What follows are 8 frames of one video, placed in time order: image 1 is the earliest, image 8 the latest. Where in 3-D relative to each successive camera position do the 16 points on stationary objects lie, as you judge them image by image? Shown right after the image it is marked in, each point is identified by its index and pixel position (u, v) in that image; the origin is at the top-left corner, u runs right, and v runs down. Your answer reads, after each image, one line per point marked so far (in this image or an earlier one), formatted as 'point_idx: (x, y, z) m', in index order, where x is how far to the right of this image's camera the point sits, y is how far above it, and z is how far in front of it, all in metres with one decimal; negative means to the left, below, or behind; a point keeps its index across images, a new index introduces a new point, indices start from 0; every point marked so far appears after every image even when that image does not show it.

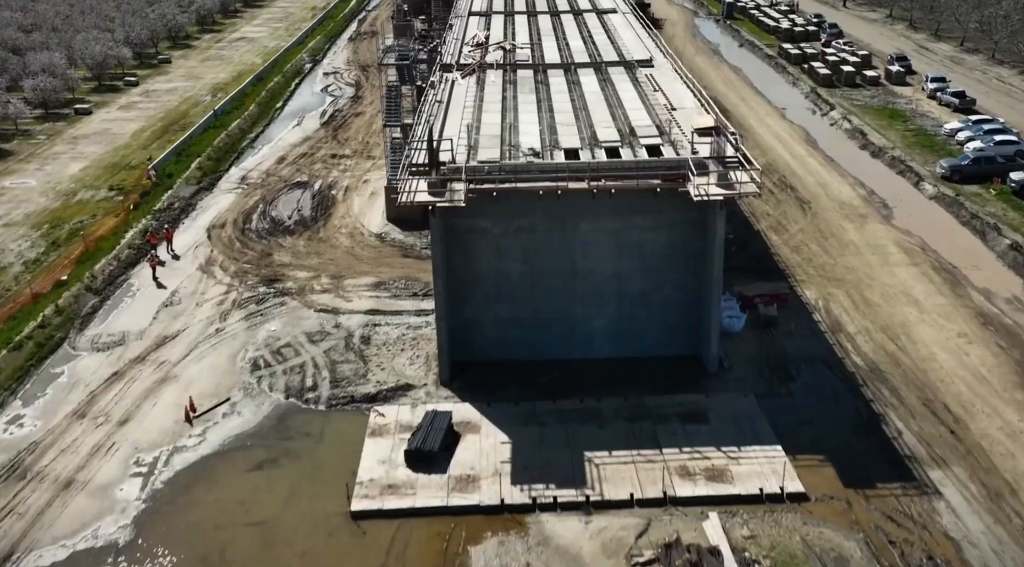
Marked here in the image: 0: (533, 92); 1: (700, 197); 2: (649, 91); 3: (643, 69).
0: (+0.5, +4.0, +17.2) m
1: (+2.9, +1.3, +12.3) m
2: (+2.9, +4.0, +17.0) m
3: (+3.0, +4.9, +18.7) m
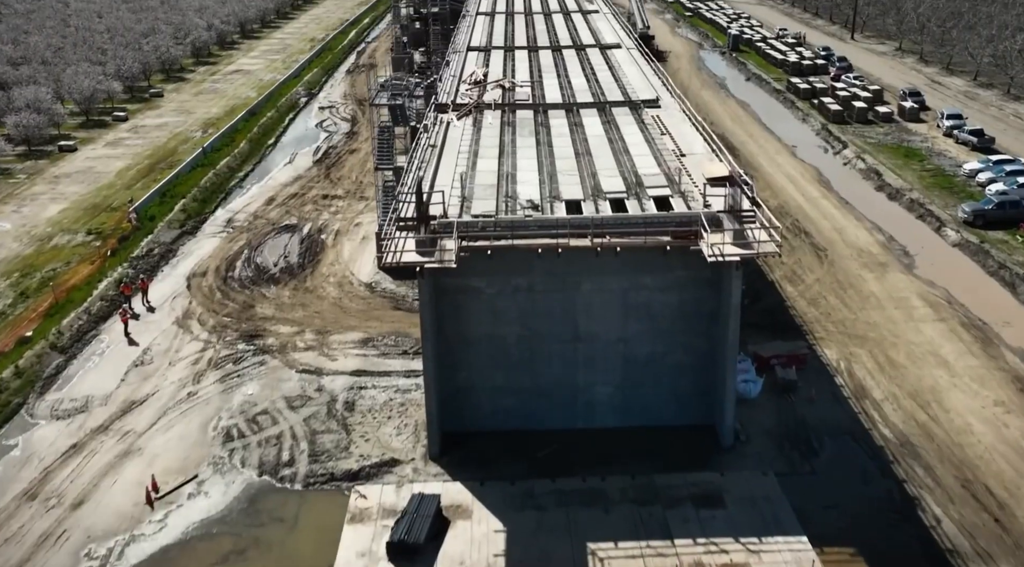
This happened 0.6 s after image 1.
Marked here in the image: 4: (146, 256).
0: (+0.4, +2.9, +16.1) m
1: (+2.8, +0.3, +11.2) m
2: (+2.8, +2.9, +15.9) m
3: (+3.0, +3.8, +17.7) m
4: (-8.3, +0.6, +18.5) m
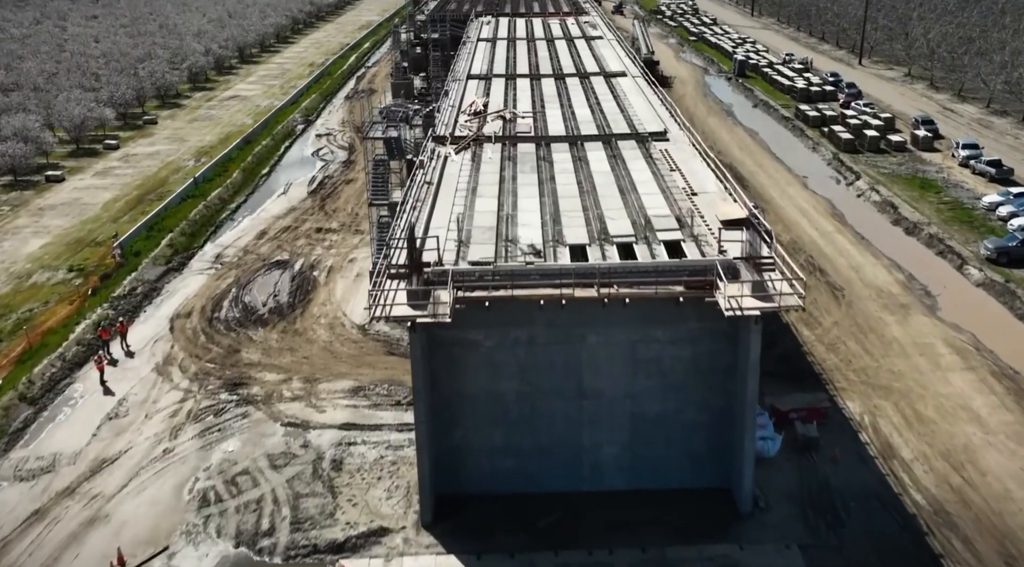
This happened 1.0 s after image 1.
0: (+0.4, +2.1, +15.3) m
1: (+2.8, -0.4, +10.3) m
2: (+2.8, +2.1, +15.1) m
3: (+3.0, +2.9, +16.9) m
4: (-8.3, -0.3, +17.6) m
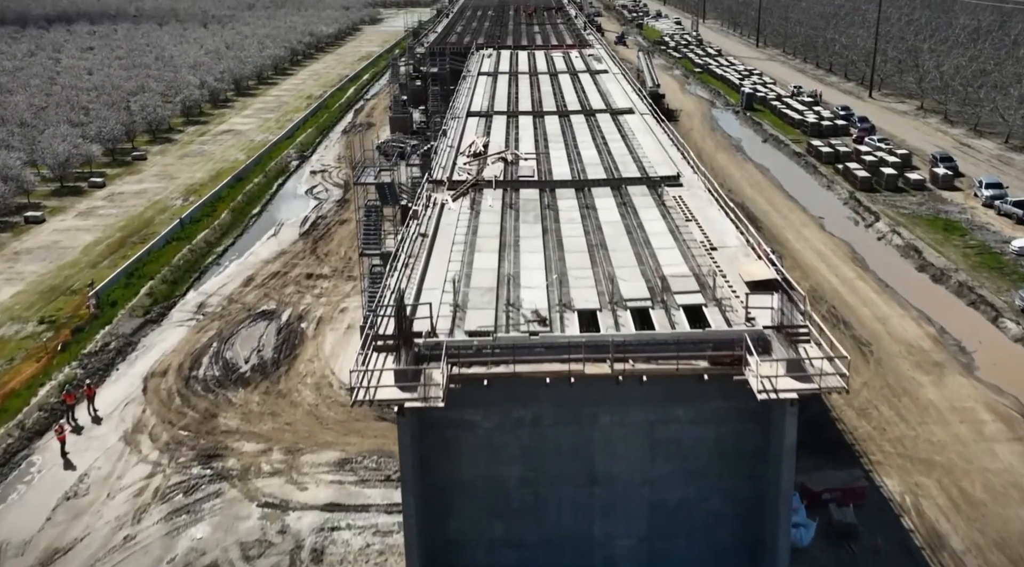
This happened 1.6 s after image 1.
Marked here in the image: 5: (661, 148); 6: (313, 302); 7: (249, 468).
0: (+0.5, +1.1, +14.1) m
1: (+2.8, -1.2, +9.0) m
2: (+2.9, +1.1, +13.9) m
3: (+3.0, +1.8, +15.7) m
4: (-8.3, -1.4, +16.3) m
5: (+3.4, +3.1, +18.6) m
6: (-4.7, -0.4, +19.1) m
7: (-4.2, -3.0, +13.1) m
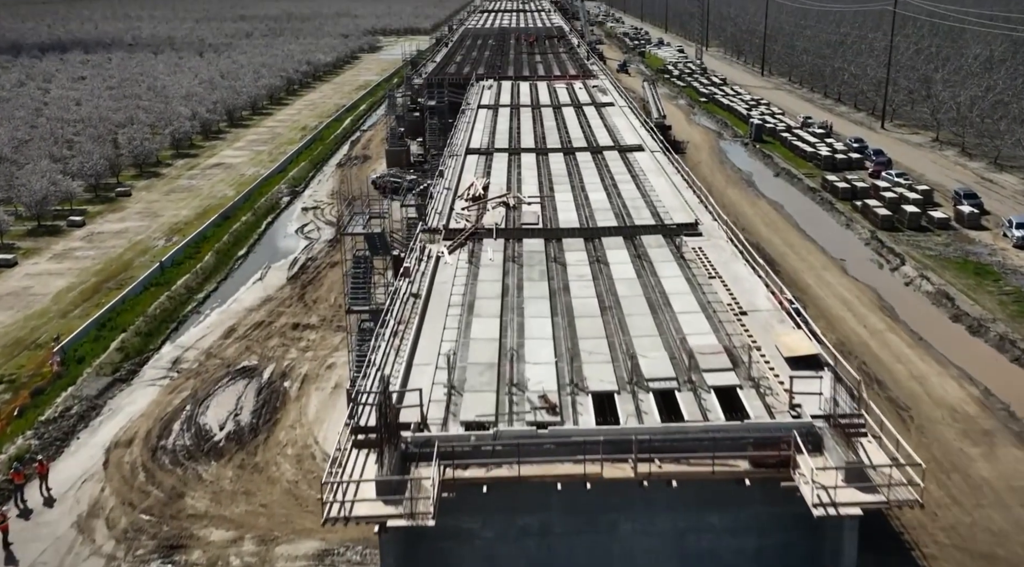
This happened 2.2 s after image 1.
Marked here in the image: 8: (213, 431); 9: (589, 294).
0: (+0.5, +0.1, +12.6) m
1: (+2.9, -2.1, +7.5) m
2: (+2.9, +0.1, +12.4) m
3: (+3.1, +0.8, +14.3) m
4: (-8.2, -2.4, +14.8) m
5: (+3.5, +2.0, +17.2) m
6: (-4.6, -1.6, +17.6) m
7: (-4.2, -3.9, +11.5) m
8: (-5.4, -2.7, +14.8) m
9: (+1.1, -0.1, +12.0) m
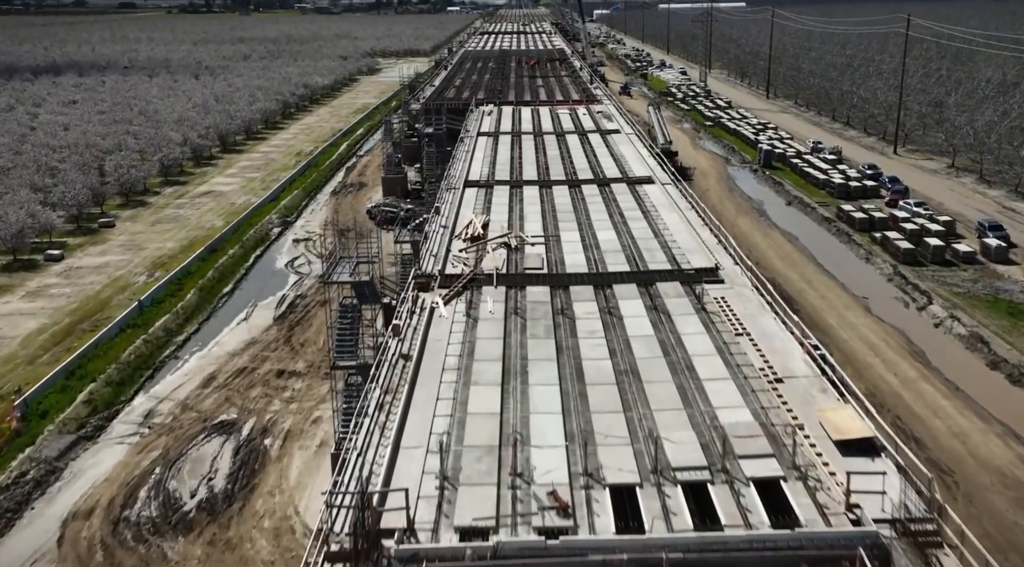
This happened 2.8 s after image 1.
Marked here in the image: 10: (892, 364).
0: (+0.5, -0.7, +11.2) m
1: (+2.9, -2.8, +6.0) m
2: (+3.0, -0.7, +11.0) m
3: (+3.1, -0.1, +12.9) m
4: (-8.2, -3.3, +13.4) m
5: (+3.5, +1.1, +15.9) m
6: (-4.6, -2.5, +16.2) m
7: (-4.1, -4.7, +10.0) m
8: (-5.4, -3.5, +13.3) m
9: (+1.2, -0.9, +10.6) m
10: (+8.2, -1.7, +17.5) m
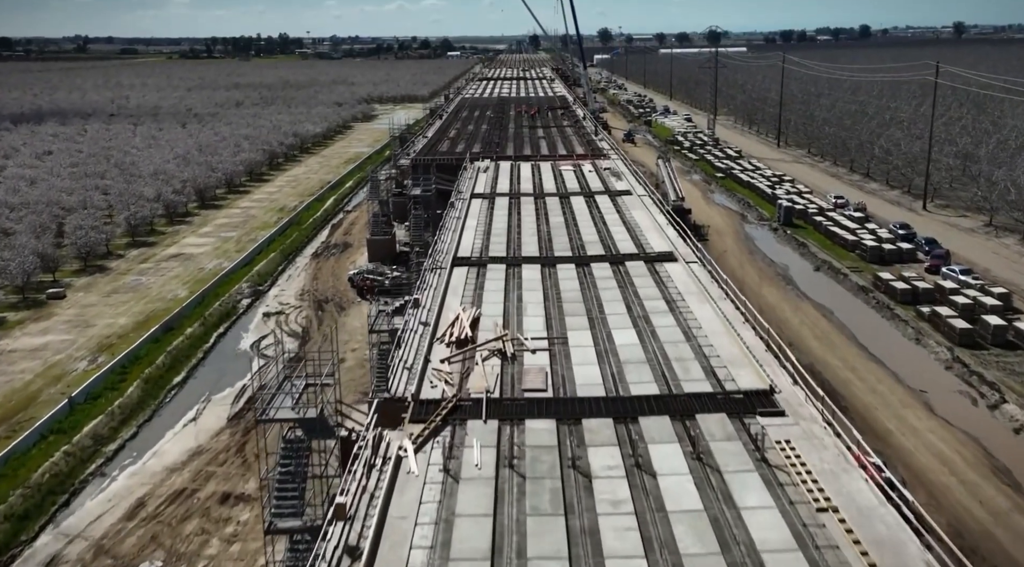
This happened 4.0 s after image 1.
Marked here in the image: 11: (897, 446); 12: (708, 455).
0: (+0.5, -2.3, +8.1) m
1: (+2.8, -4.0, +2.8) m
2: (+2.9, -2.3, +7.9) m
3: (+3.1, -1.7, +9.8) m
4: (-8.3, -5.0, +10.1) m
5: (+3.4, -0.7, +12.8) m
6: (-4.7, -4.3, +13.0) m
7: (-4.2, -6.2, +6.7) m
8: (-5.5, -5.2, +10.0) m
9: (+1.1, -2.4, +7.5) m
10: (+8.1, -3.6, +14.3) m
11: (+7.5, -3.1, +15.7) m
12: (+2.2, -1.9, +9.1) m
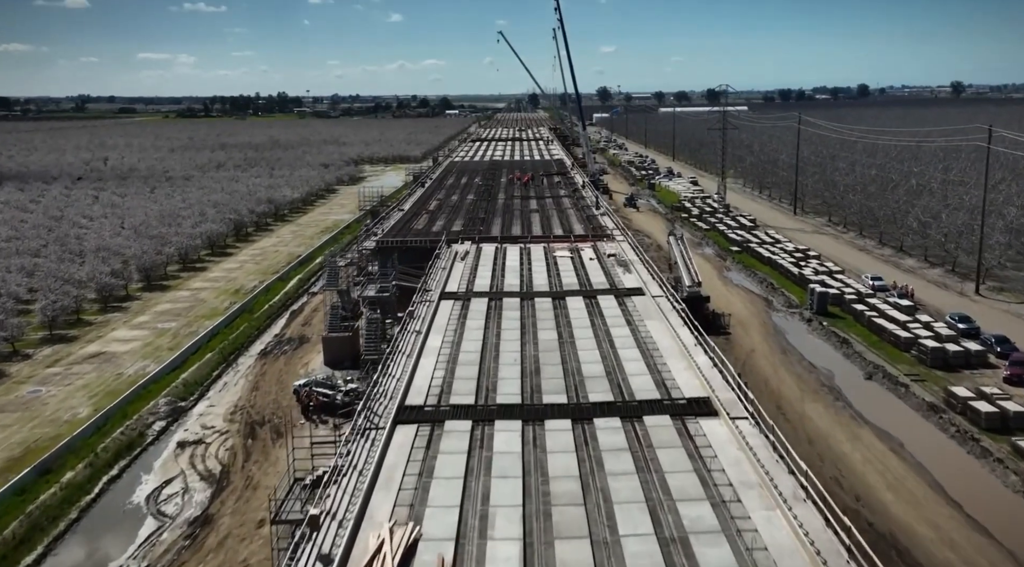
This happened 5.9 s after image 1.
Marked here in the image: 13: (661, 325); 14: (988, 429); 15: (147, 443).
0: (0.0, -4.0, +2.9) m
1: (+2.4, -5.5, -2.5) m
2: (+2.4, -4.0, +2.7) m
3: (+2.6, -3.6, +4.6) m
4: (-8.7, -6.8, +4.7) m
5: (+3.0, -2.8, +7.7) m
6: (-5.1, -6.4, +7.6) m
7: (-4.7, -7.9, +1.2) m
8: (-5.9, -7.1, +4.6) m
9: (+0.7, -4.2, +2.2) m
10: (+7.7, -5.8, +9.0) m
11: (+7.0, -5.4, +10.5) m
12: (+1.7, -3.8, +3.9) m
13: (+2.9, -0.8, +16.0) m
14: (+10.9, -3.3, +18.6) m
15: (-8.6, -3.7, +19.1) m
